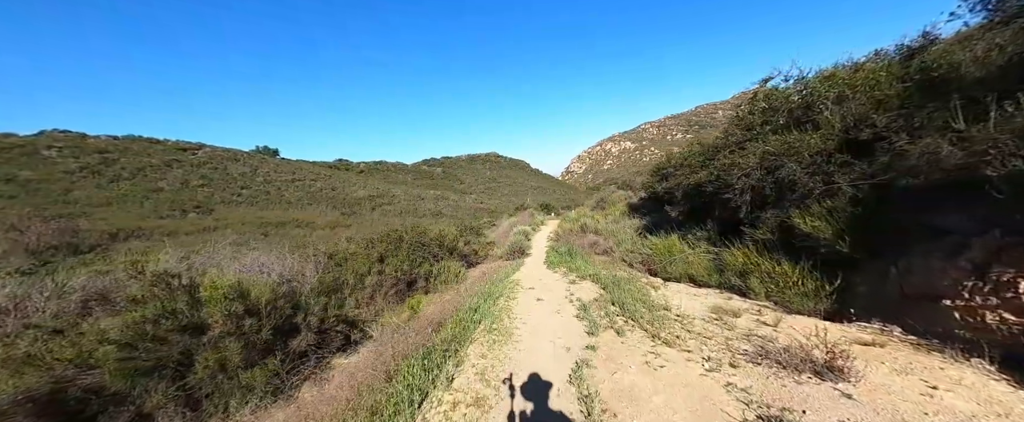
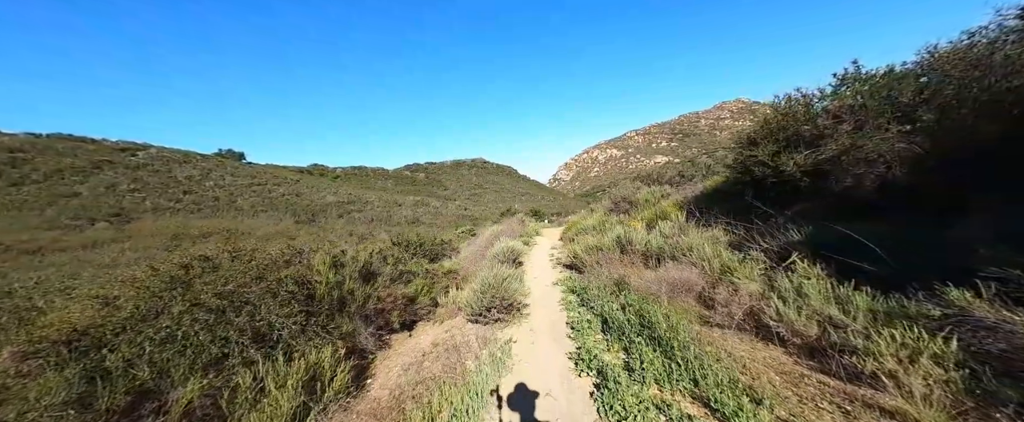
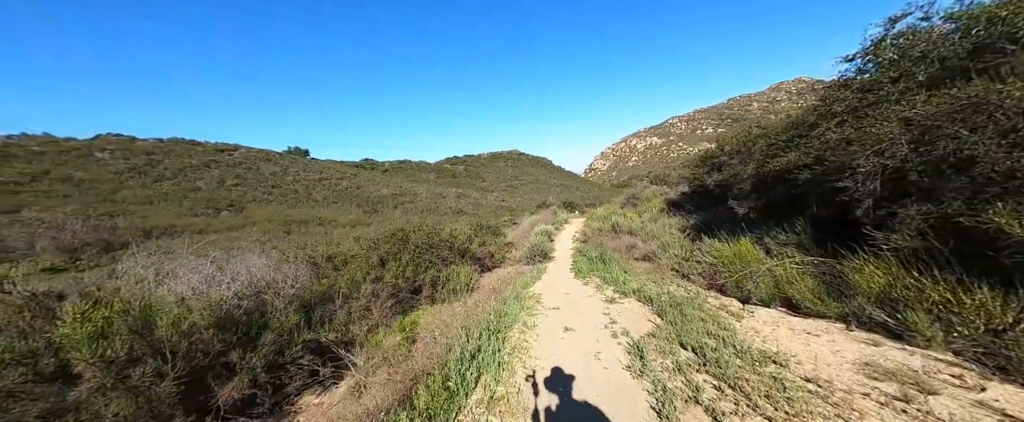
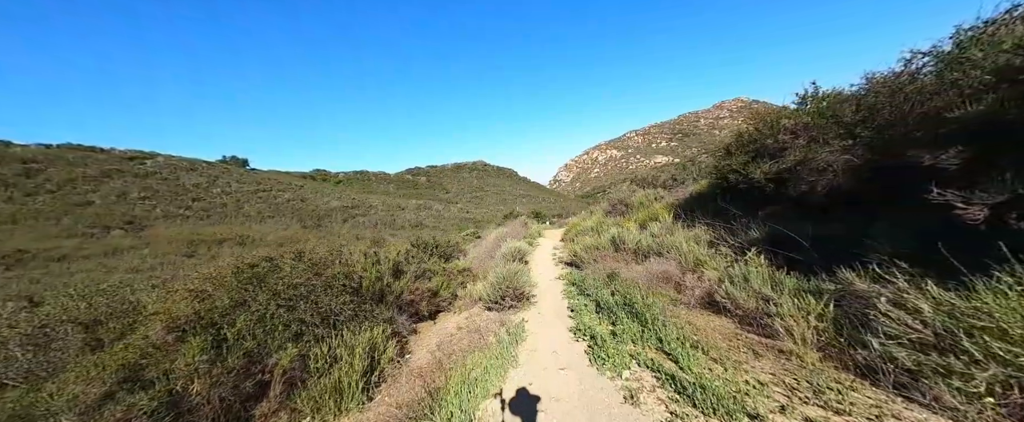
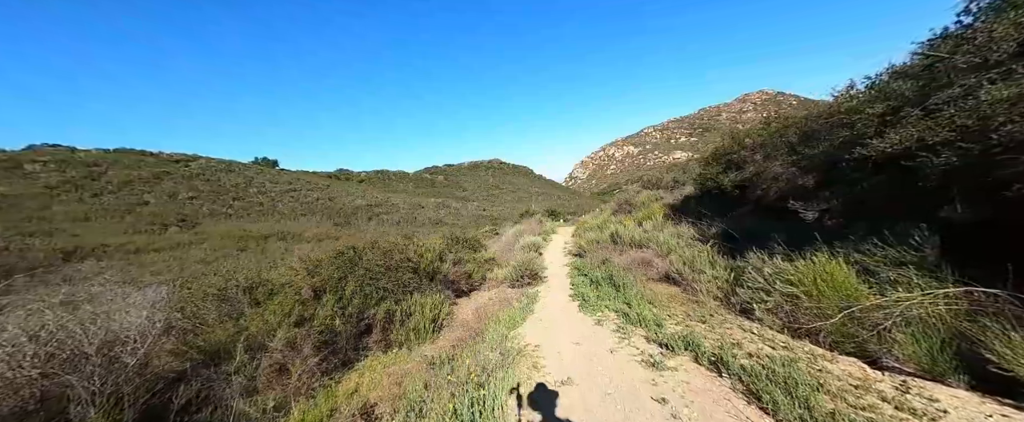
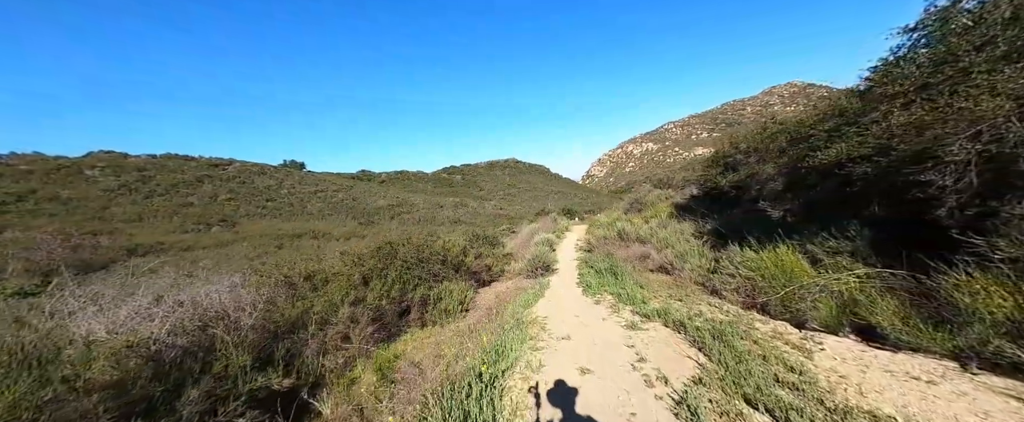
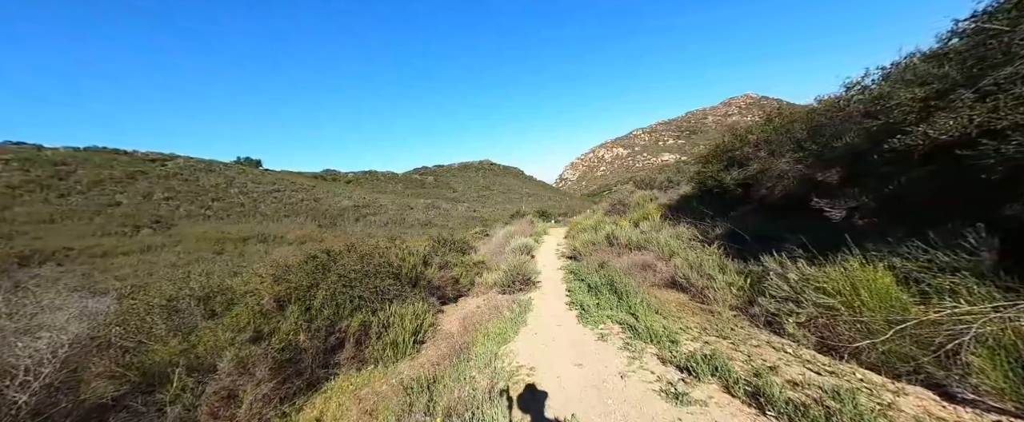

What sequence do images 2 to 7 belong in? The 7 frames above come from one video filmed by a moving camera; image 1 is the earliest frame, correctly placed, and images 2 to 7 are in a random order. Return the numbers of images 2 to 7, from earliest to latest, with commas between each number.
3, 6, 5, 7, 4, 2
